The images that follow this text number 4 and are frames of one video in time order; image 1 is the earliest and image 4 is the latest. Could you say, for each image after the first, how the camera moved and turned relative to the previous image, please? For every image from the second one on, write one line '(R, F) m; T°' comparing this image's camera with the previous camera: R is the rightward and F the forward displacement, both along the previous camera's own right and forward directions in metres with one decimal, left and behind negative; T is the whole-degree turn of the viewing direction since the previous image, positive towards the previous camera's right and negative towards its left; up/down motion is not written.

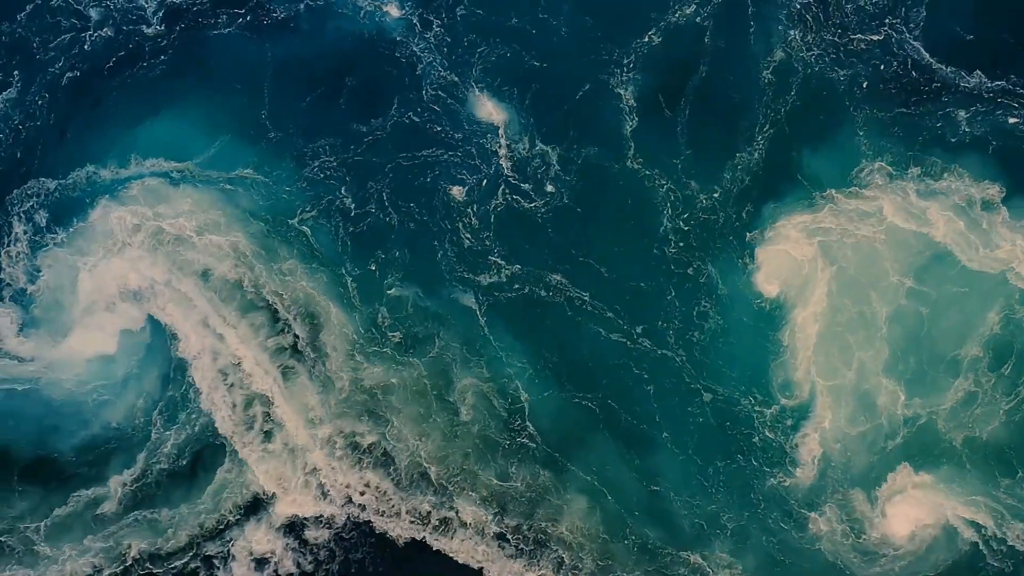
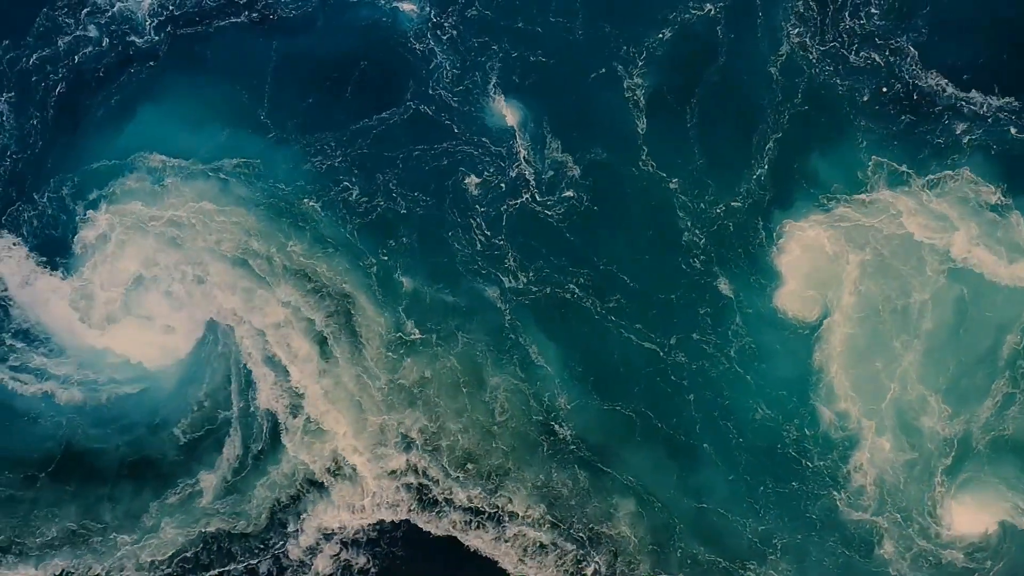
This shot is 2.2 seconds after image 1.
(-3.4, +3.6) m; +1°
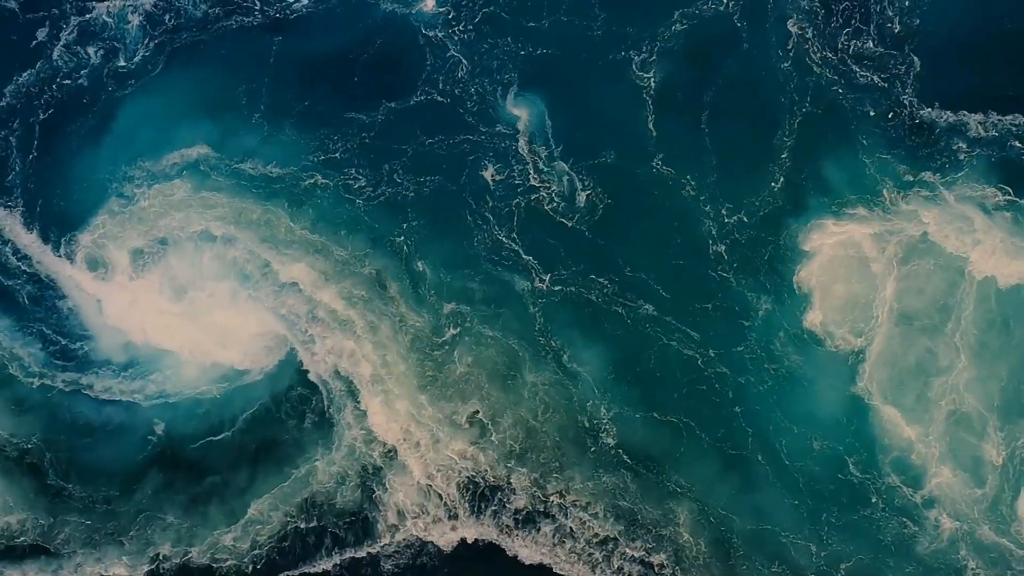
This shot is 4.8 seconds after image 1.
(-3.5, +4.9) m; +1°
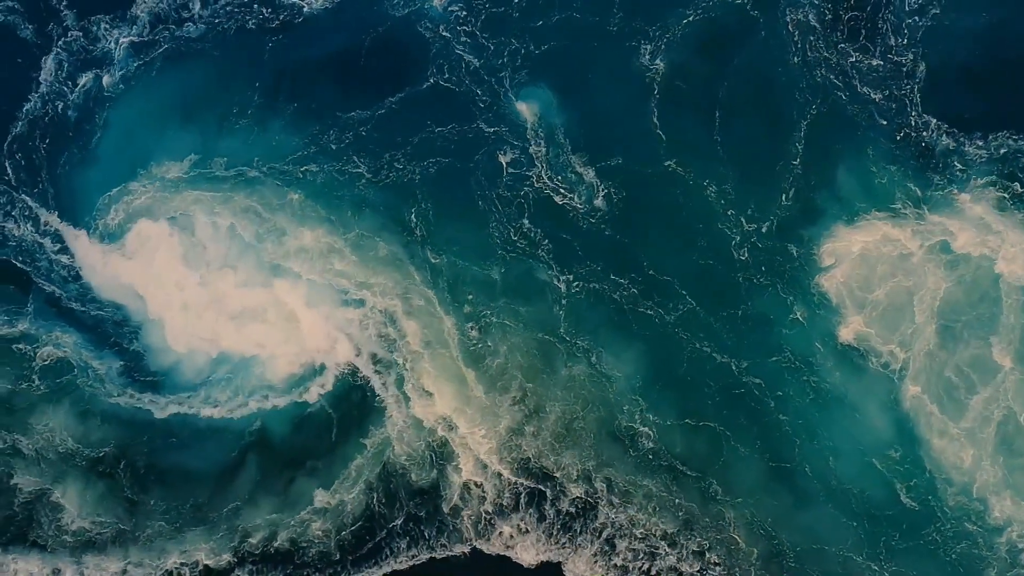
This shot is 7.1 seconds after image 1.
(-2.7, +3.8) m; +1°
